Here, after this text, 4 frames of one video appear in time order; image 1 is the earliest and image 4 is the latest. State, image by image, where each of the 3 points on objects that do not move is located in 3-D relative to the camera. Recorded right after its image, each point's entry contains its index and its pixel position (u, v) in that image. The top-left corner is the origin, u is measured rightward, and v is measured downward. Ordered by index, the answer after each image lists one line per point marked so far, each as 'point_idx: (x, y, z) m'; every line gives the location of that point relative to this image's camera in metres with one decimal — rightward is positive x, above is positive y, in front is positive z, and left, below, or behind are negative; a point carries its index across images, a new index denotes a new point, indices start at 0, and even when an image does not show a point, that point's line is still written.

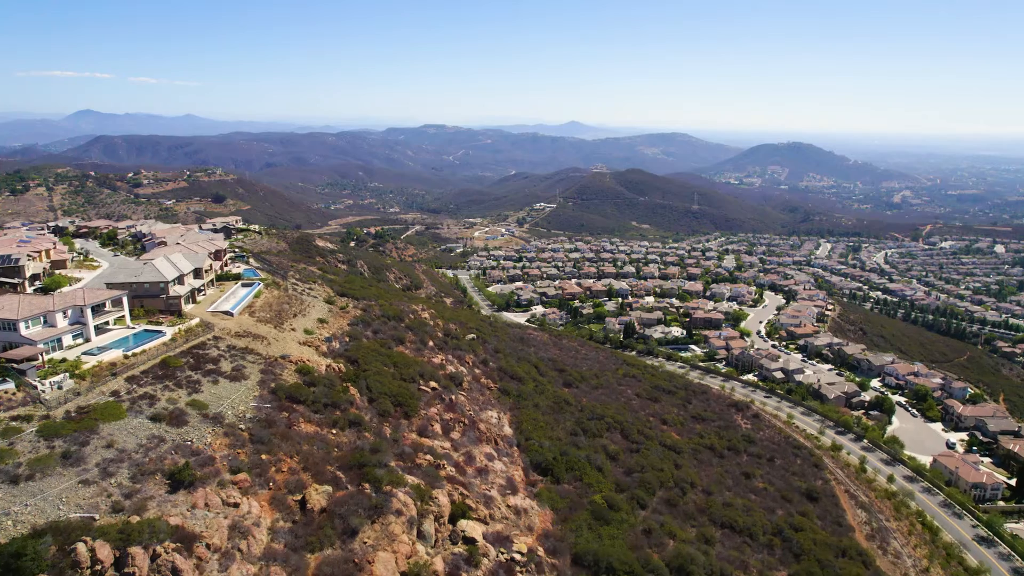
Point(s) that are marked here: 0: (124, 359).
0: (-8.9, -1.6, +16.4) m
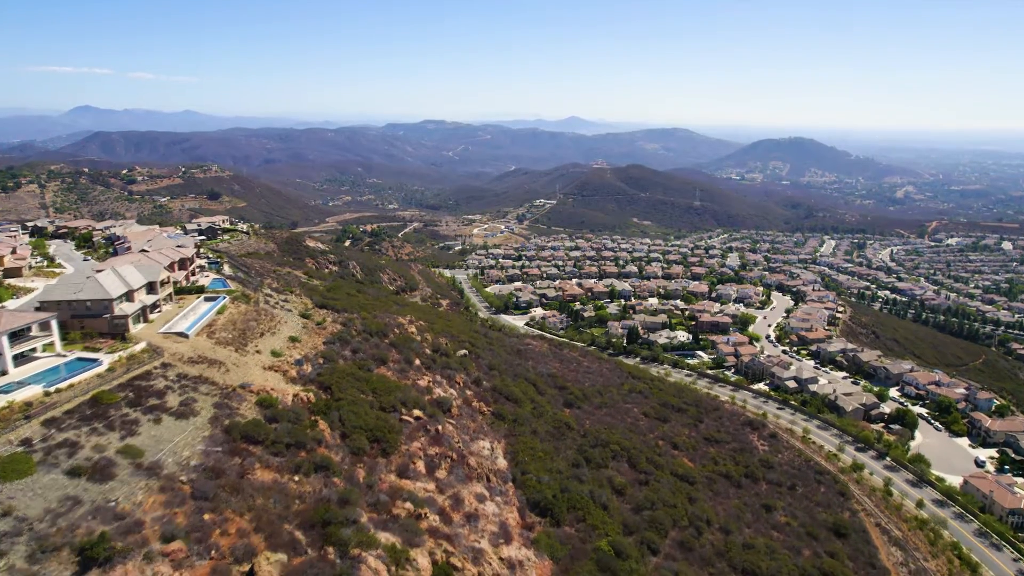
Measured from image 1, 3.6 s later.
0: (-9.0, -2.1, +13.9) m
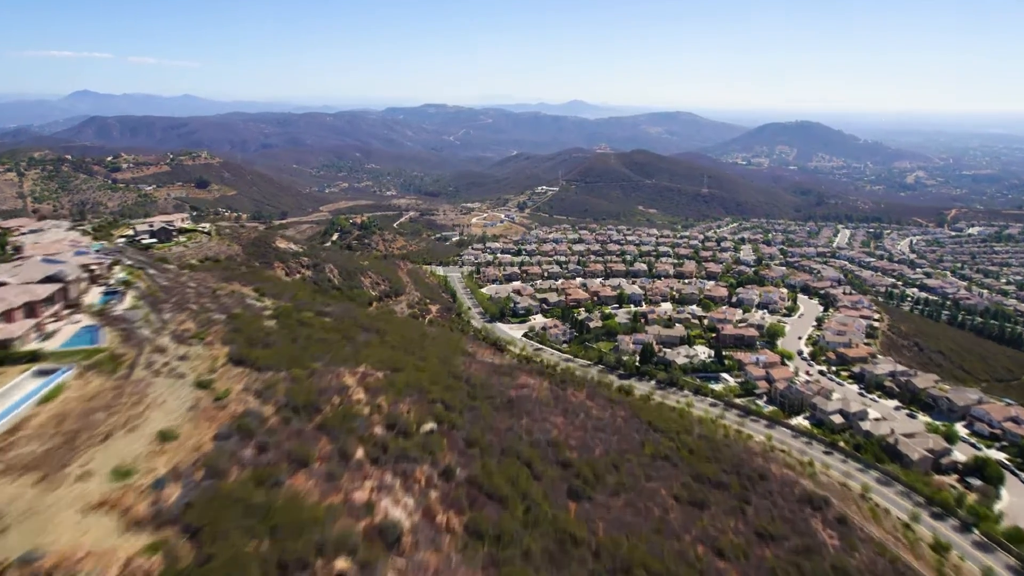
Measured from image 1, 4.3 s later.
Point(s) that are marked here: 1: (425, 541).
0: (-9.5, -3.6, +7.2) m
1: (-1.7, -5.0, +14.4) m
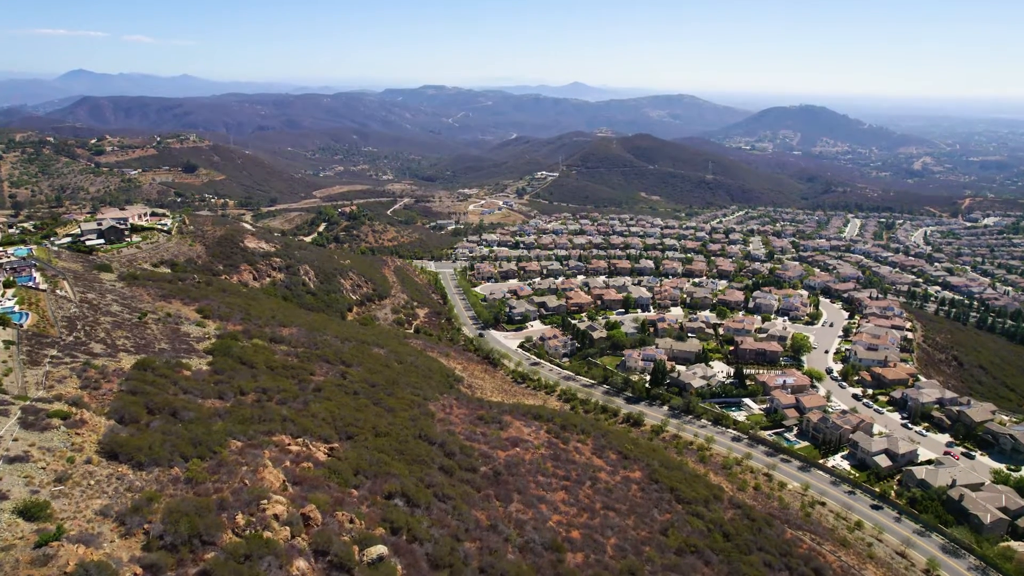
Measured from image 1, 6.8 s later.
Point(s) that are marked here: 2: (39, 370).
0: (-9.8, -5.0, +1.9) m
1: (-2.0, -6.3, +9.2) m
2: (-10.9, -1.9, +16.6) m
